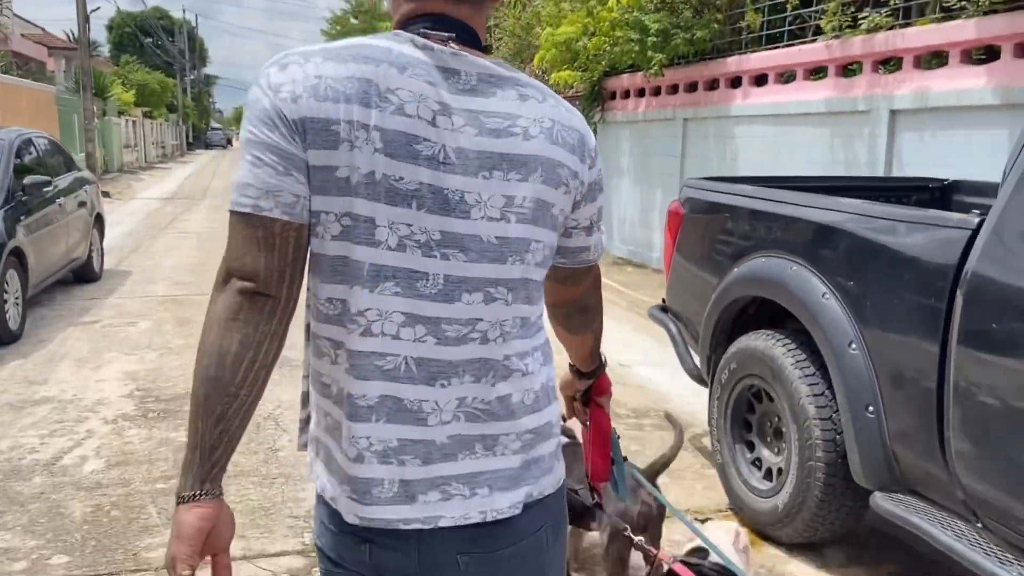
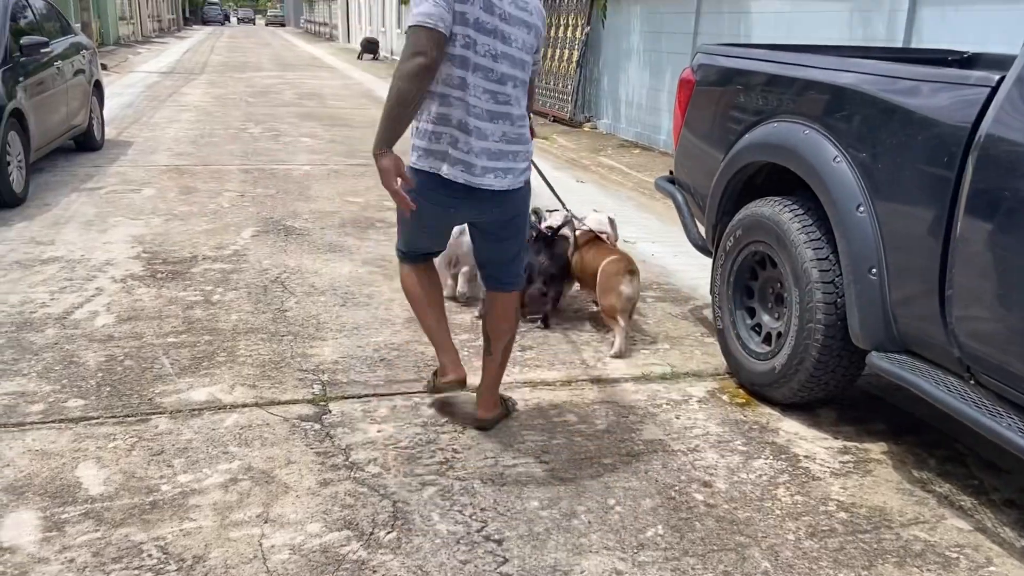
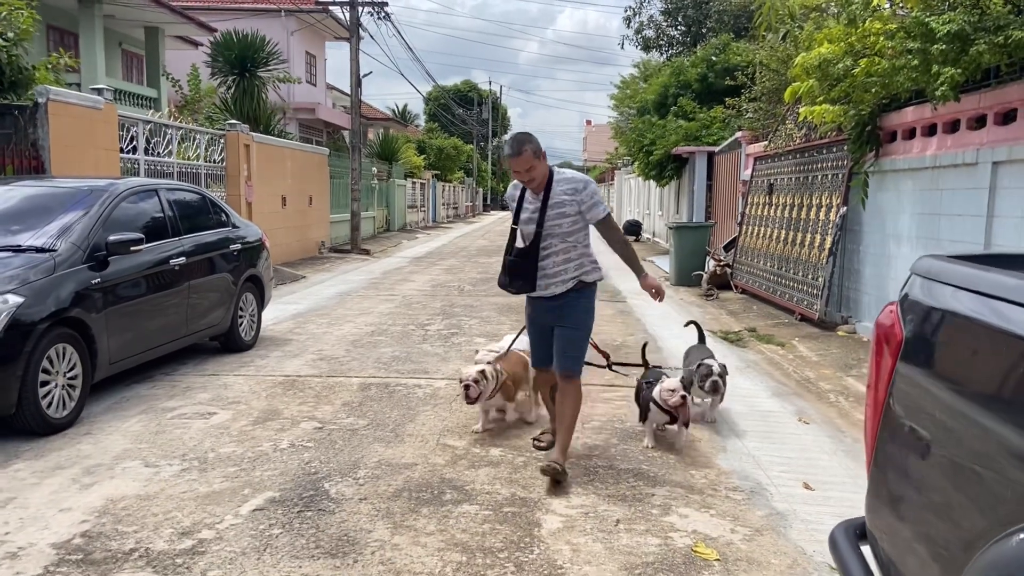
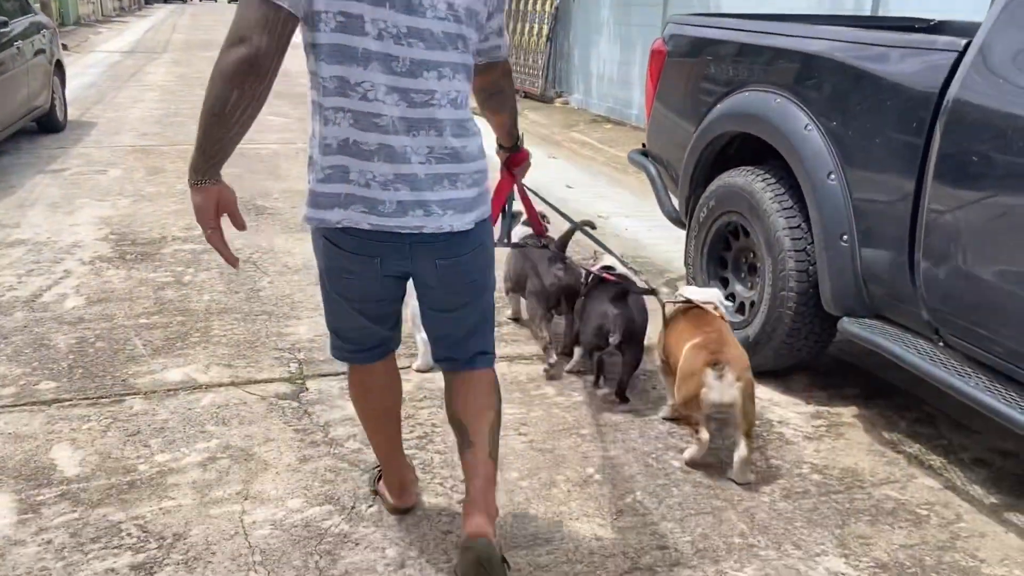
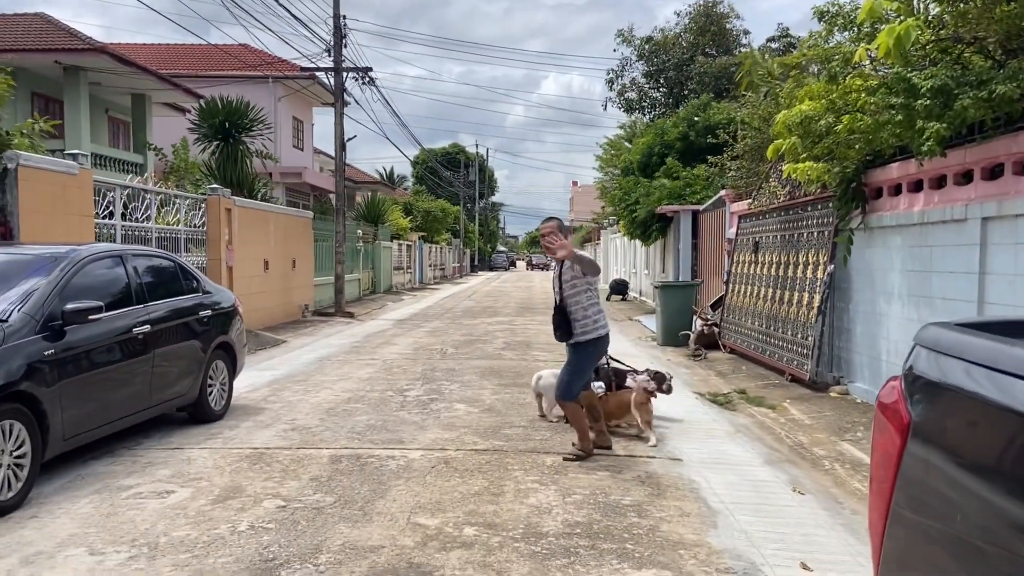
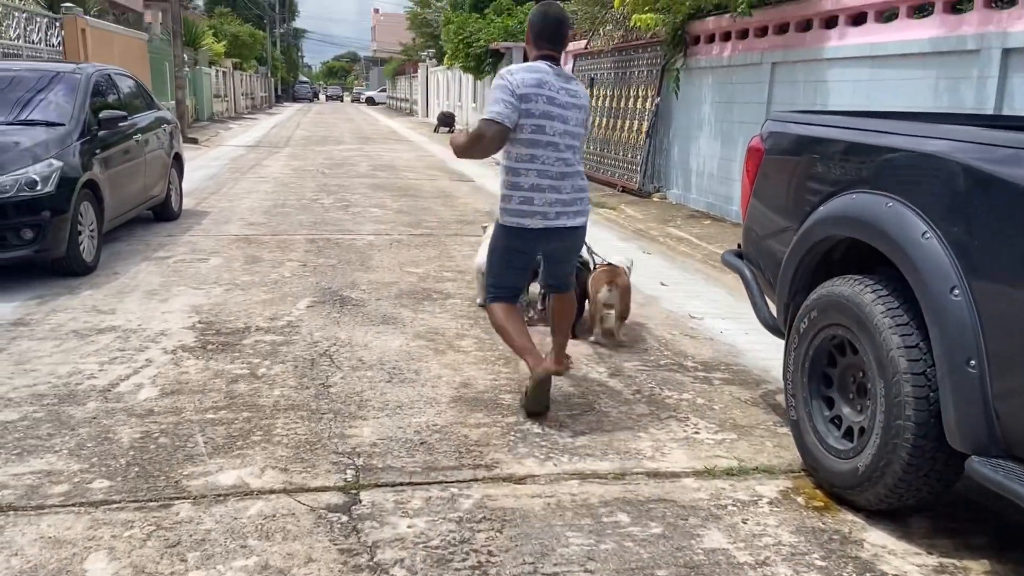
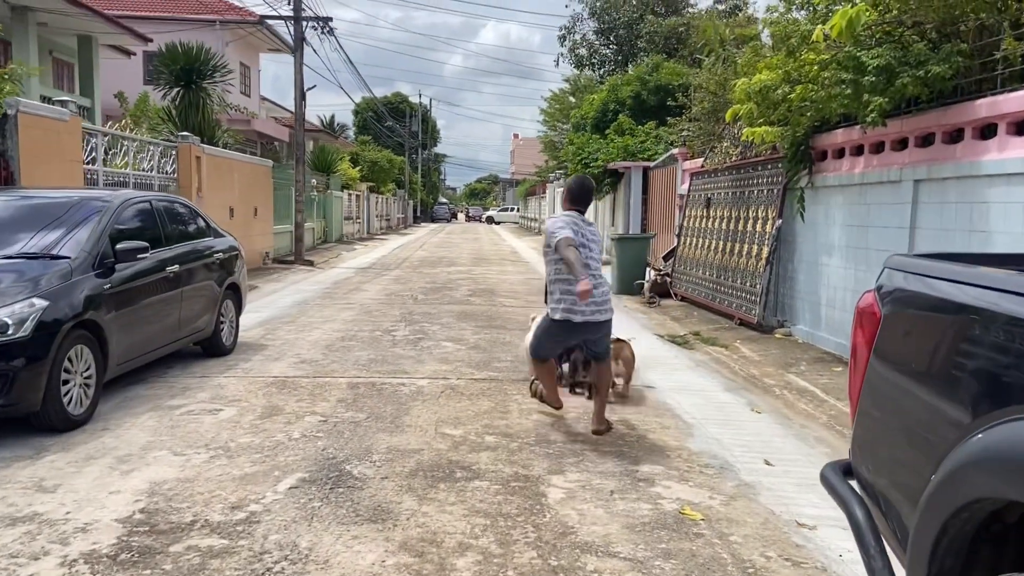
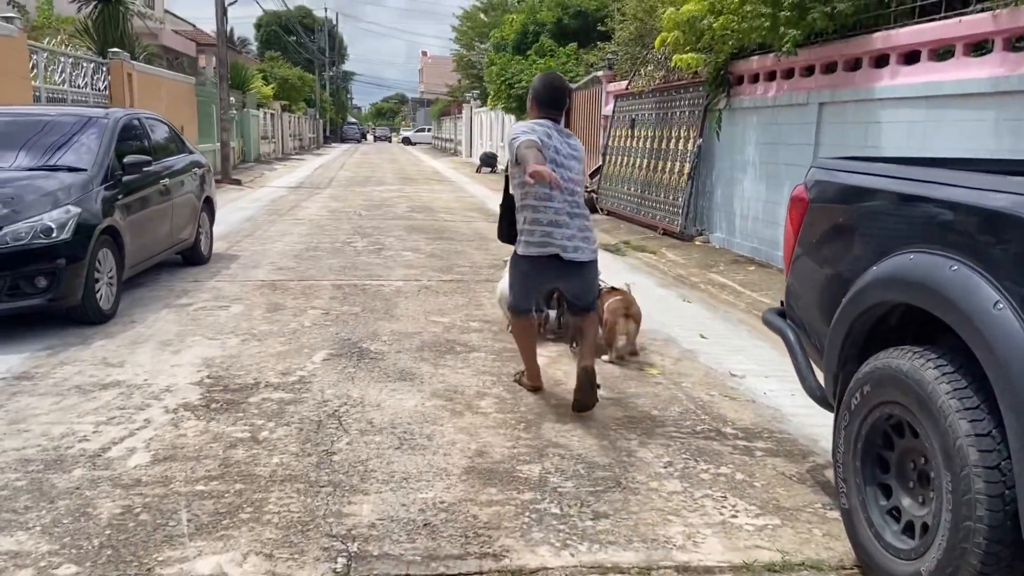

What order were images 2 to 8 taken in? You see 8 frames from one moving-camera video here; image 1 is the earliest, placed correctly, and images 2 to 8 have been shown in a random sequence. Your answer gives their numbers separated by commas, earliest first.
4, 2, 6, 8, 7, 5, 3
